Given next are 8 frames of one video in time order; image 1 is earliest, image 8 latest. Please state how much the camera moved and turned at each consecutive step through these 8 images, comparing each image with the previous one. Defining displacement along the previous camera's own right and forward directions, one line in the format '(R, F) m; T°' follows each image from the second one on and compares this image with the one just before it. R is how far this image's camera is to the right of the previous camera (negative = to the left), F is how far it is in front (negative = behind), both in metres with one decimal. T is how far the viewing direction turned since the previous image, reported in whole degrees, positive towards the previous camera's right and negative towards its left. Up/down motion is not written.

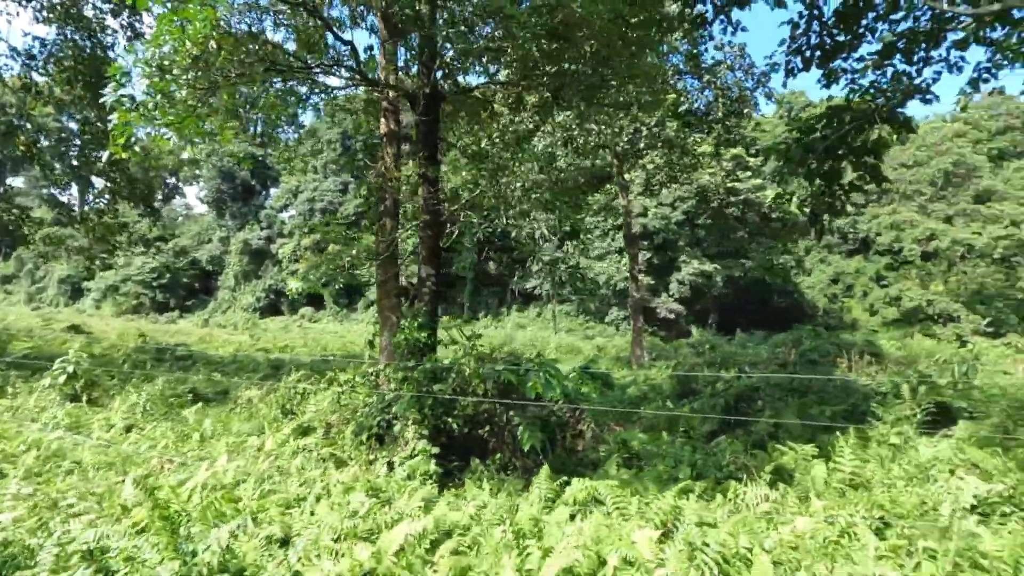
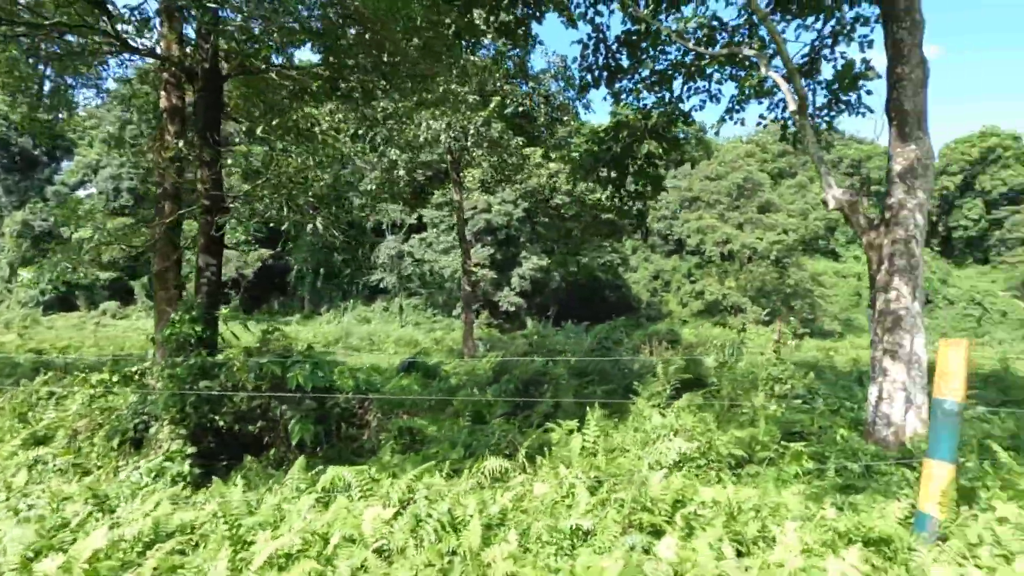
(+0.6, -0.2) m; +15°
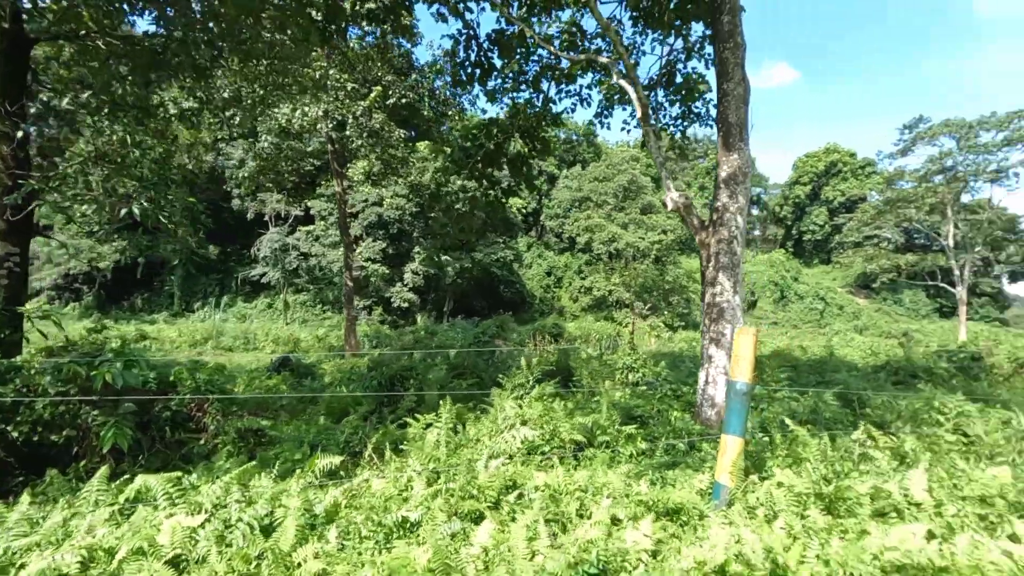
(+0.4, 0.0) m; +11°
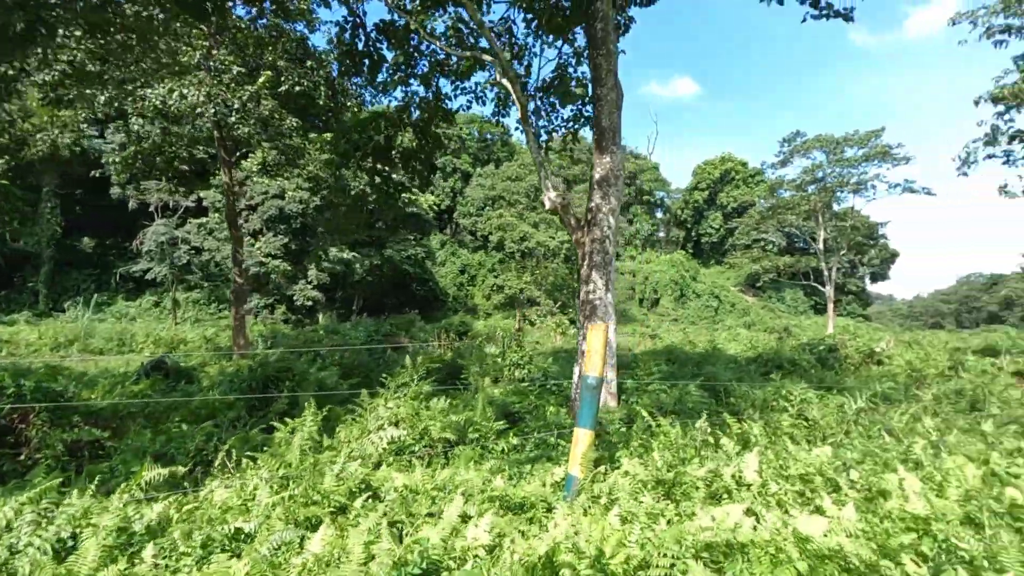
(+0.4, 0.0) m; +9°
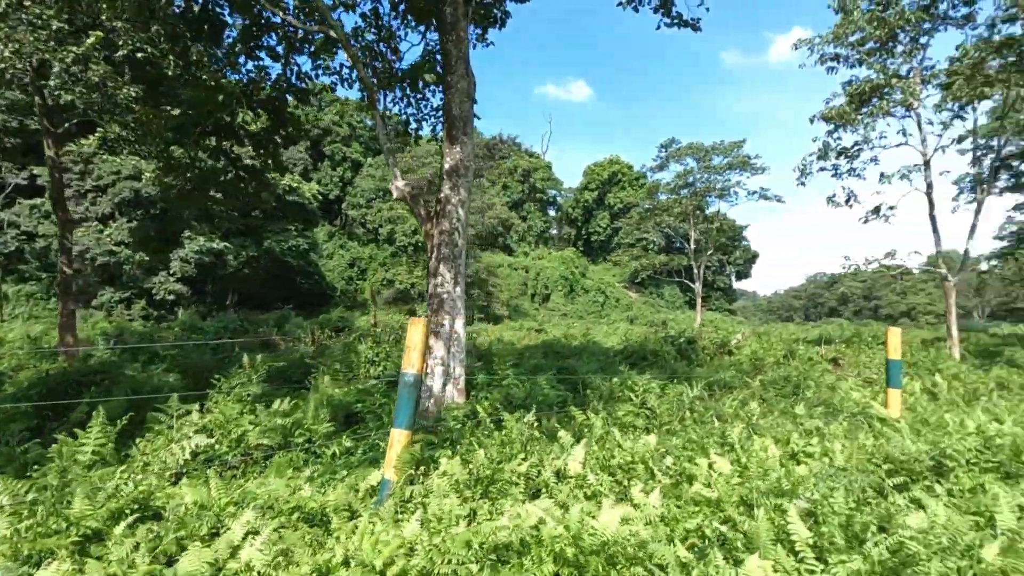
(+0.5, +0.1) m; +11°
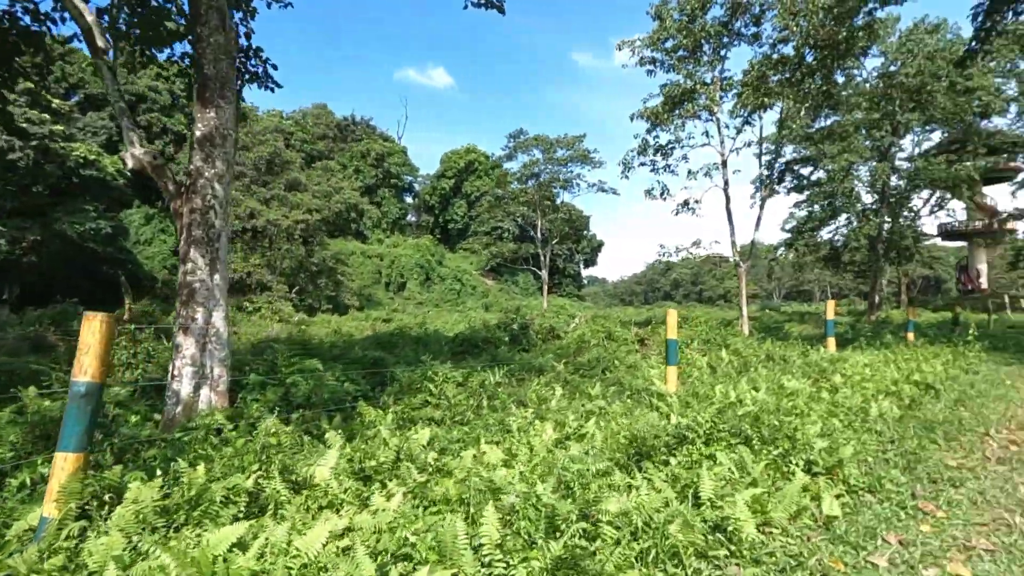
(+0.7, +0.2) m; +15°
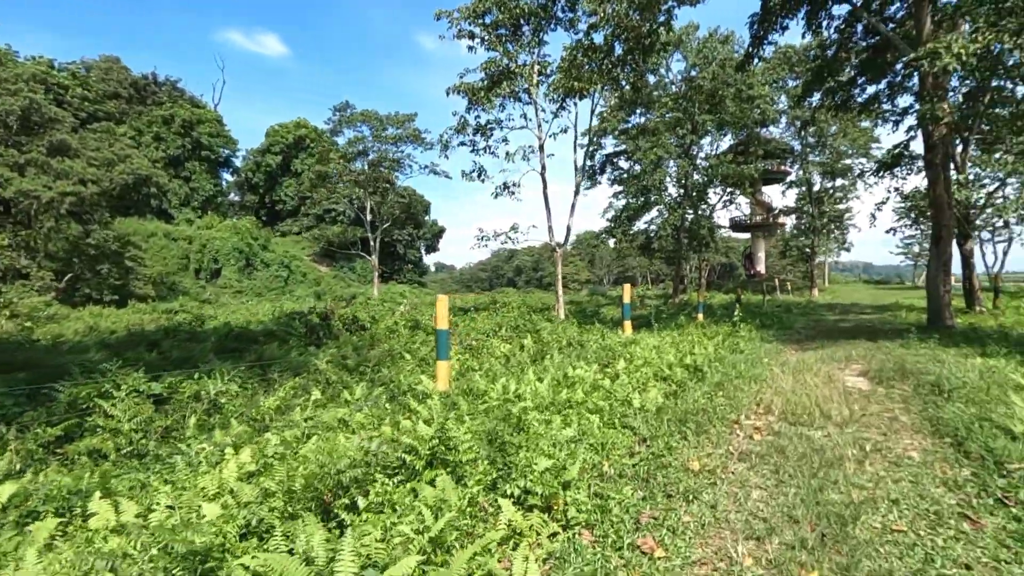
(+1.0, +0.8) m; +16°
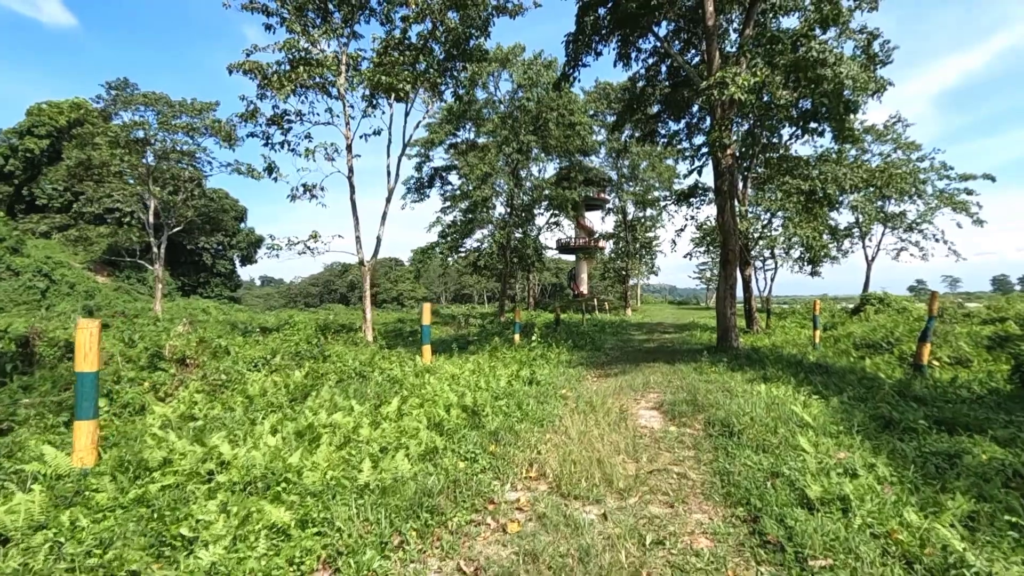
(+0.9, +1.2) m; +17°
